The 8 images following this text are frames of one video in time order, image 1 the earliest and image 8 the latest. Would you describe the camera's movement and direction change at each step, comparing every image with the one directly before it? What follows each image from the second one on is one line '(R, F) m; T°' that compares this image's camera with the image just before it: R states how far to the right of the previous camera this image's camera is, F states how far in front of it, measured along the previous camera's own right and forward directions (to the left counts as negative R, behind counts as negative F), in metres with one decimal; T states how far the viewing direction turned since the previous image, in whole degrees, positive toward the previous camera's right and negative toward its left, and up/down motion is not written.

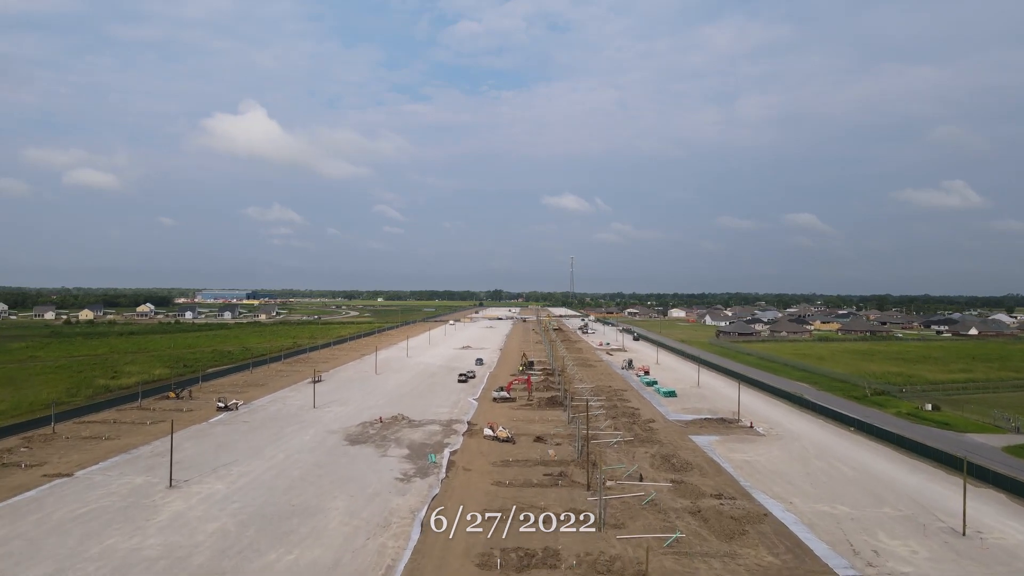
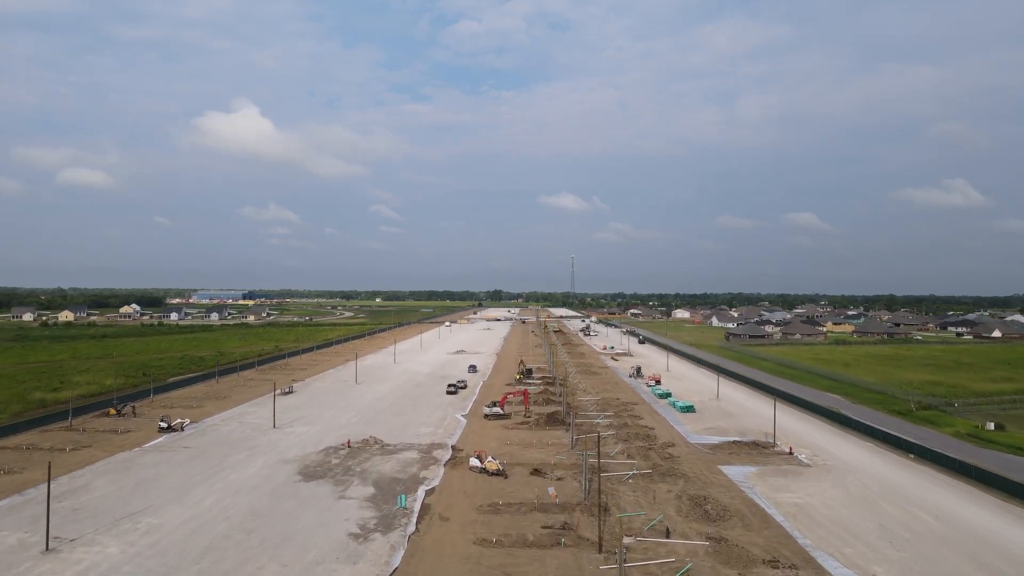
(+0.3, +4.5) m; 0°
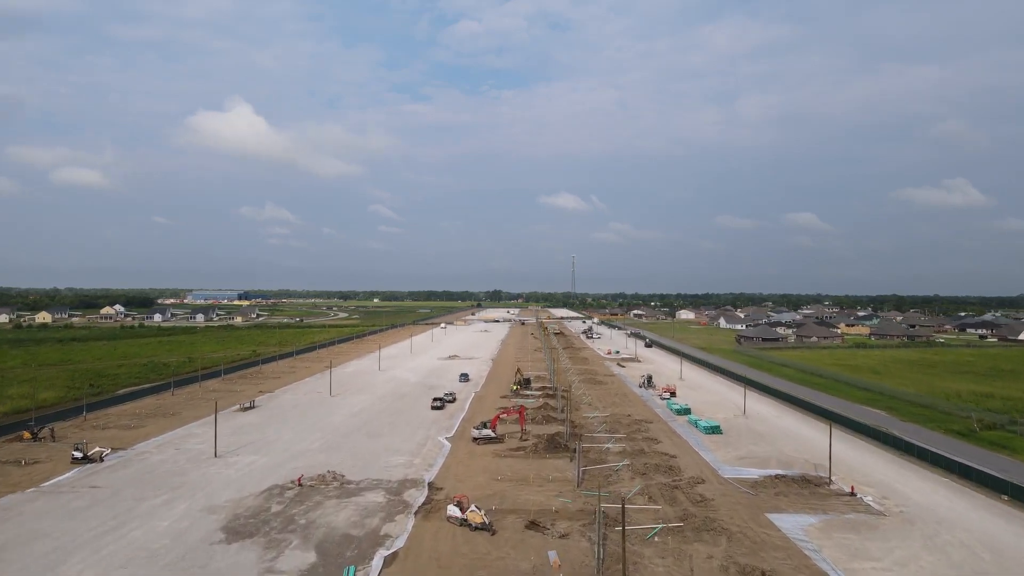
(+0.3, +4.6) m; 0°
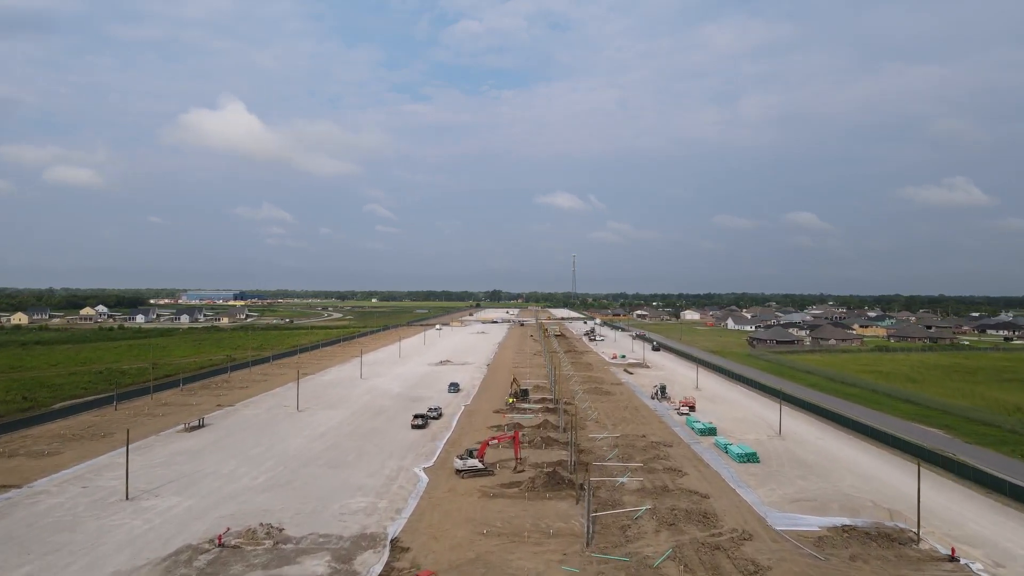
(+0.3, +4.5) m; 0°
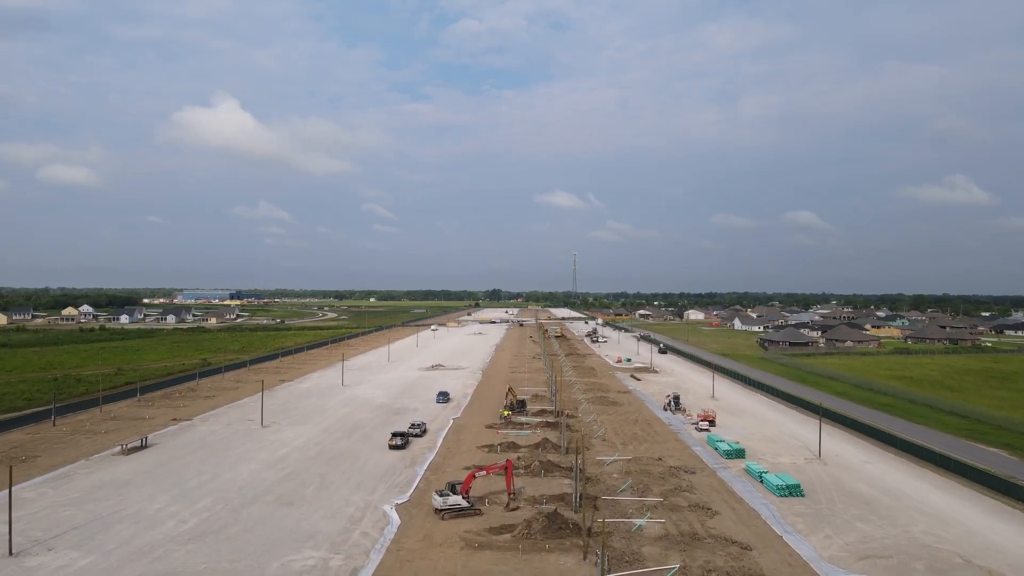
(+0.2, +3.7) m; 0°
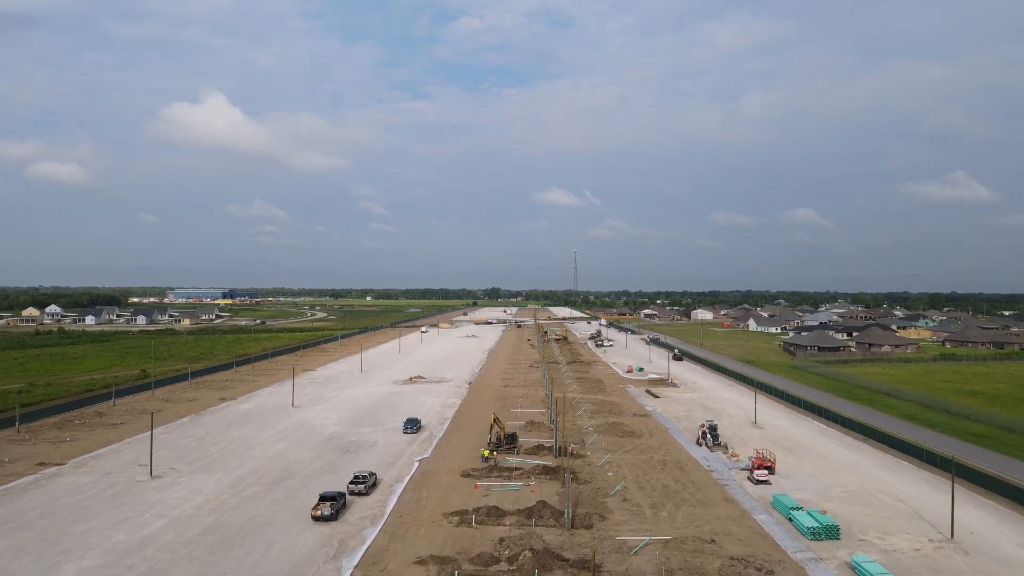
(+0.5, +7.2) m; 0°
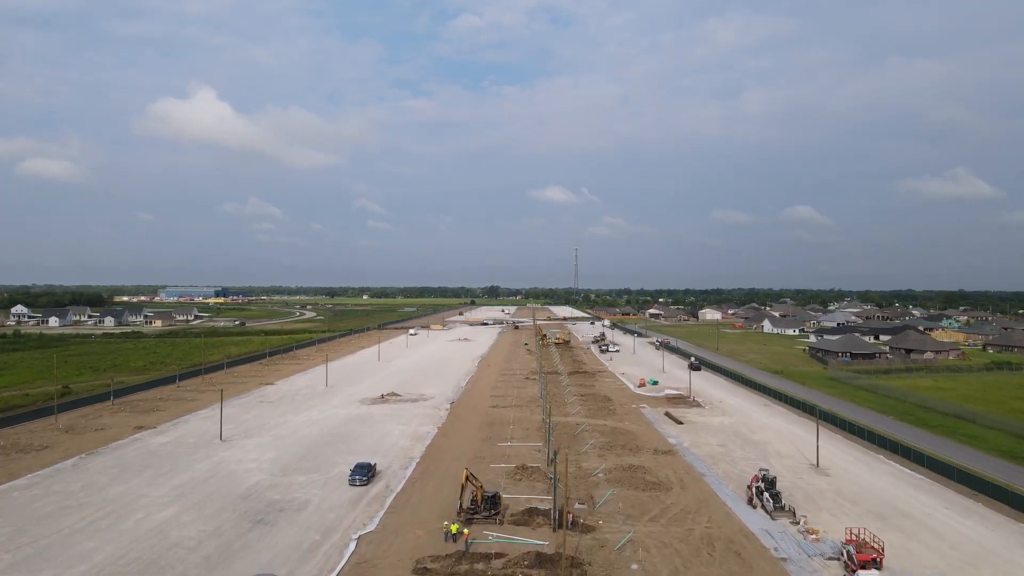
(+0.5, +6.6) m; 0°
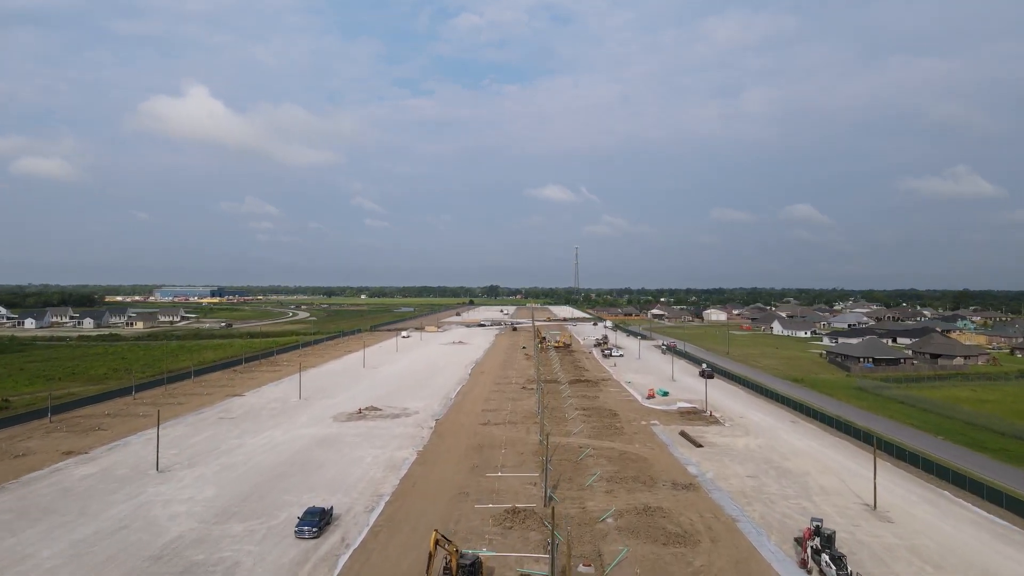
(+0.3, +3.8) m; 0°
